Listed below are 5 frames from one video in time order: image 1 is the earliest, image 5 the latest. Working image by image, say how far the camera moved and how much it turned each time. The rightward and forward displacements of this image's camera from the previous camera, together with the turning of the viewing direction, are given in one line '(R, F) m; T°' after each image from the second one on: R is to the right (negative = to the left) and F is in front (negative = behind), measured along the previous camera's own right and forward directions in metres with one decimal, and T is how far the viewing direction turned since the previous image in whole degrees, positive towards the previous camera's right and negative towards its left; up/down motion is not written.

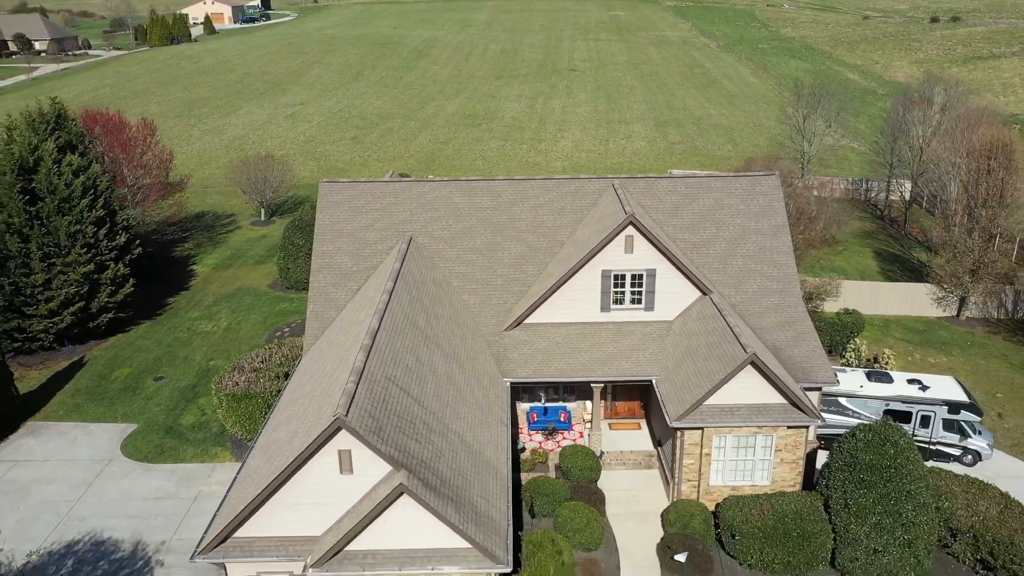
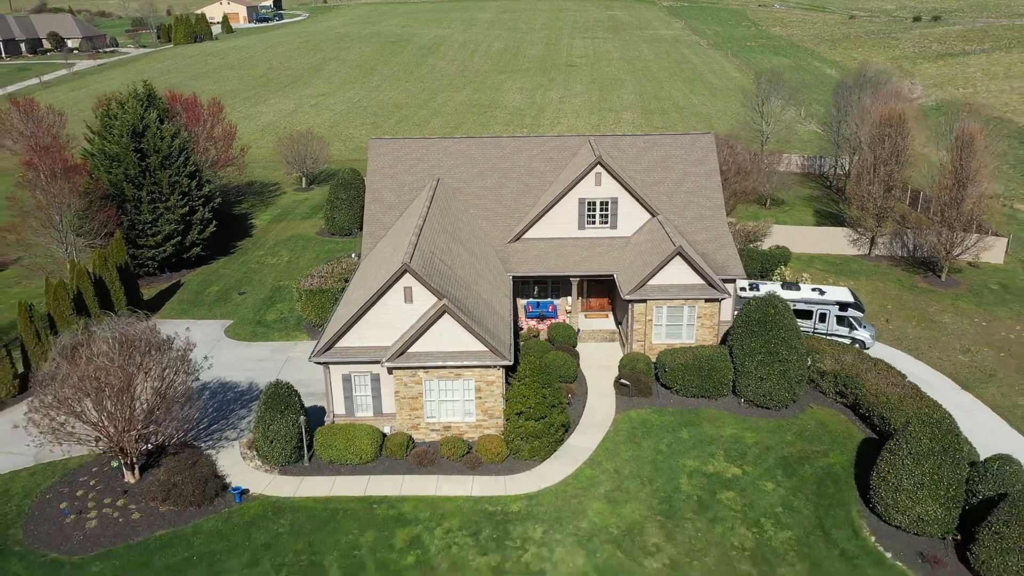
(0.0, -6.0) m; 0°
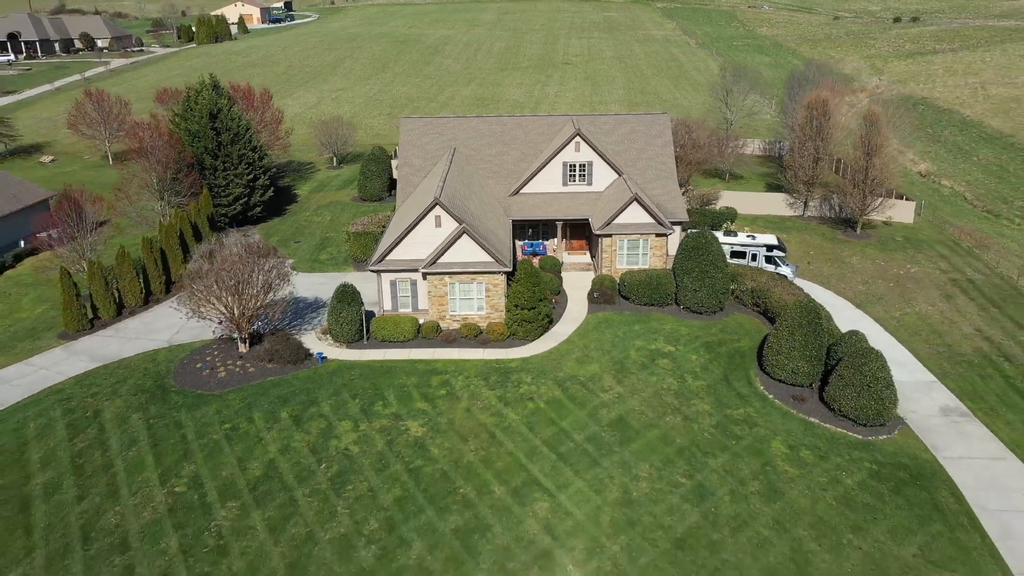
(0.0, -6.8) m; 0°
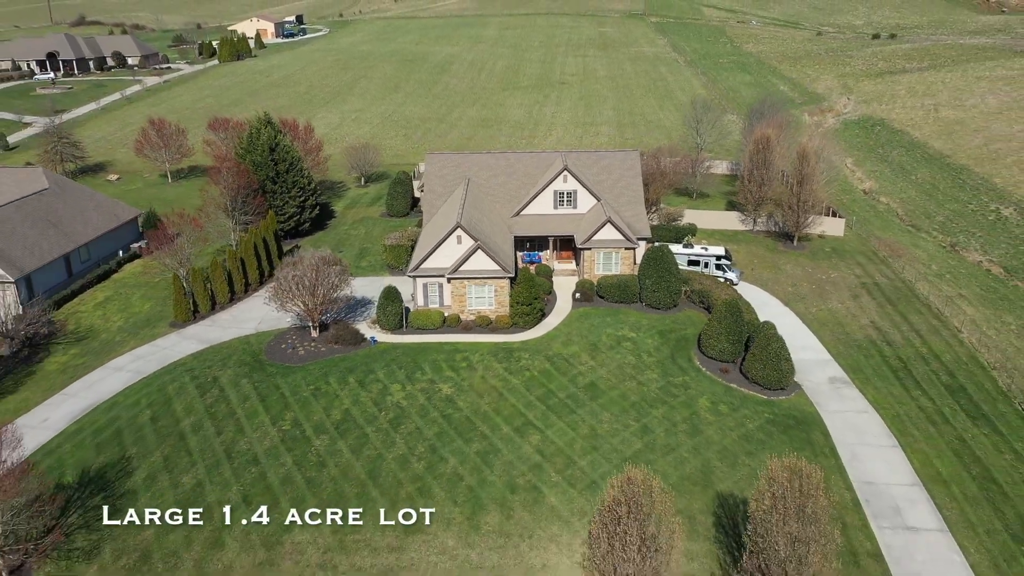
(-0.1, -7.9) m; 0°
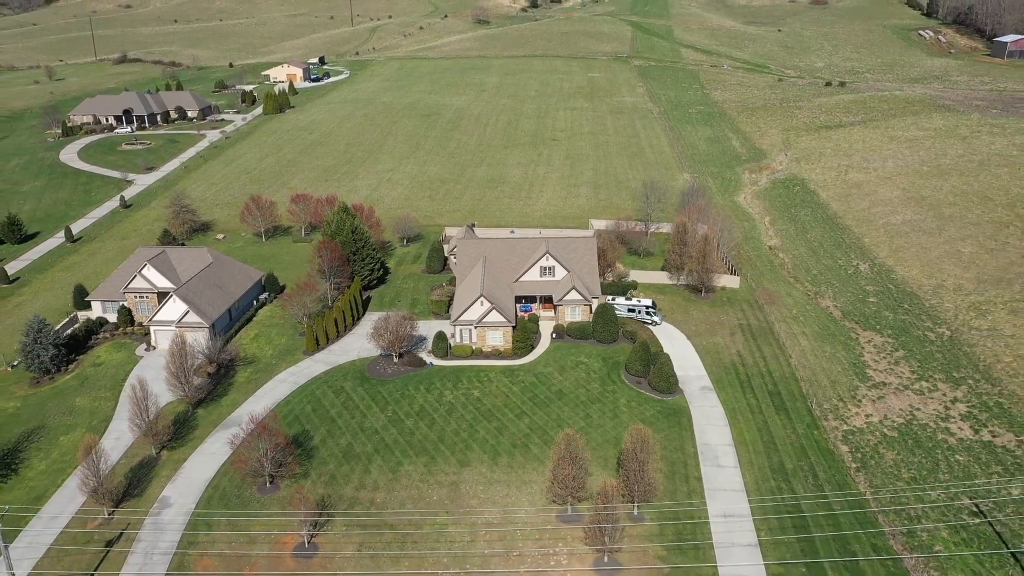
(-0.2, -20.6) m; 0°
